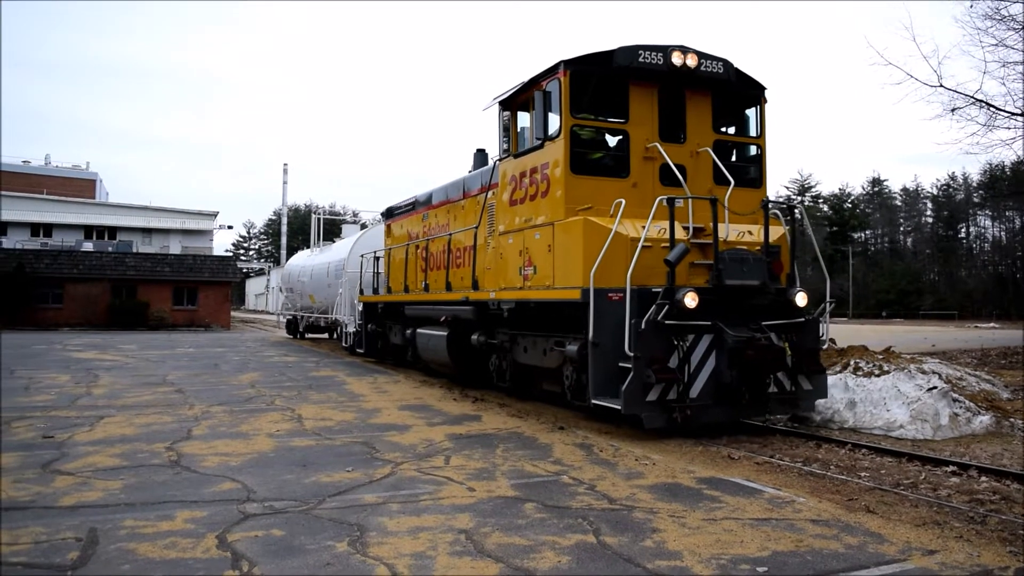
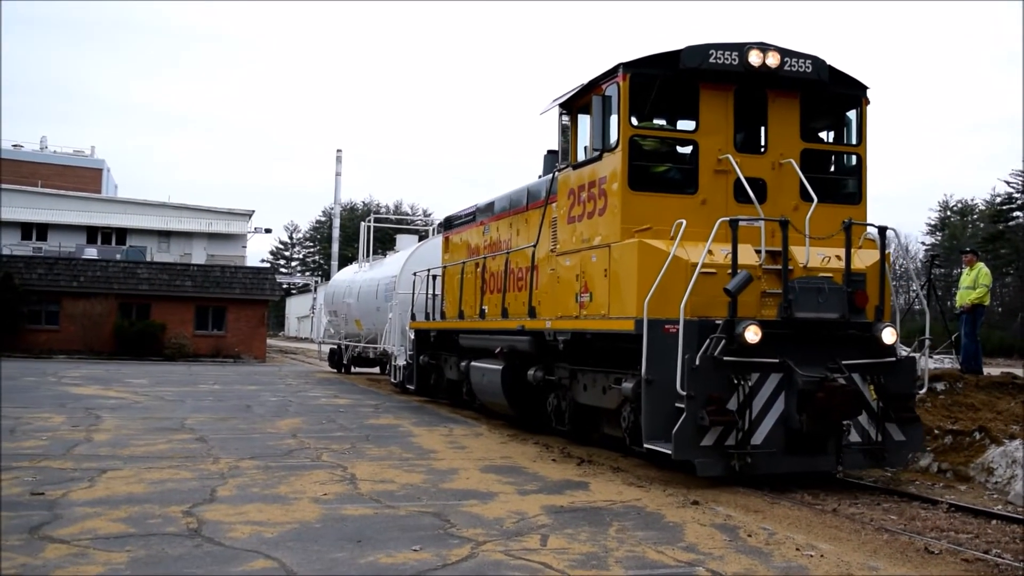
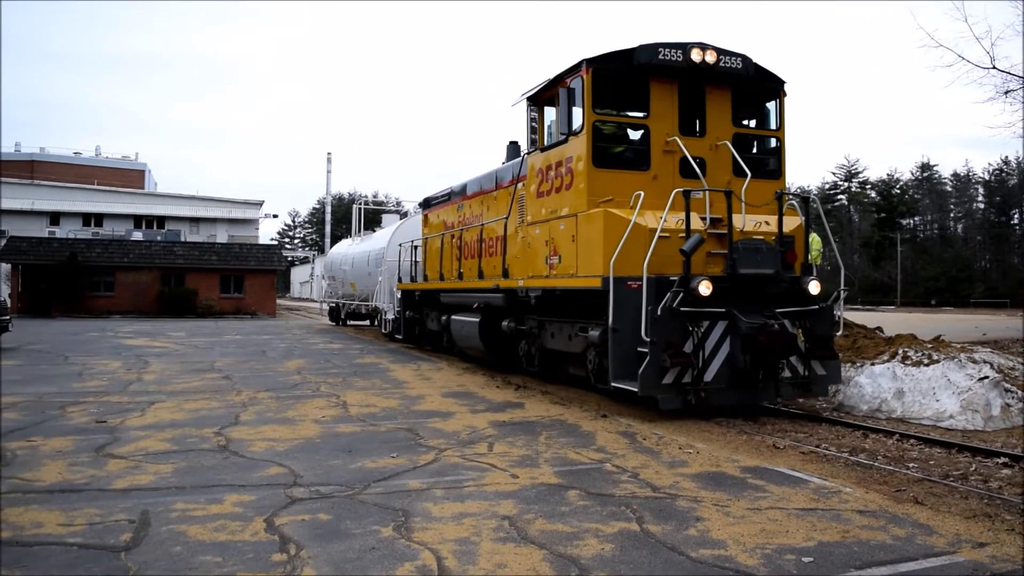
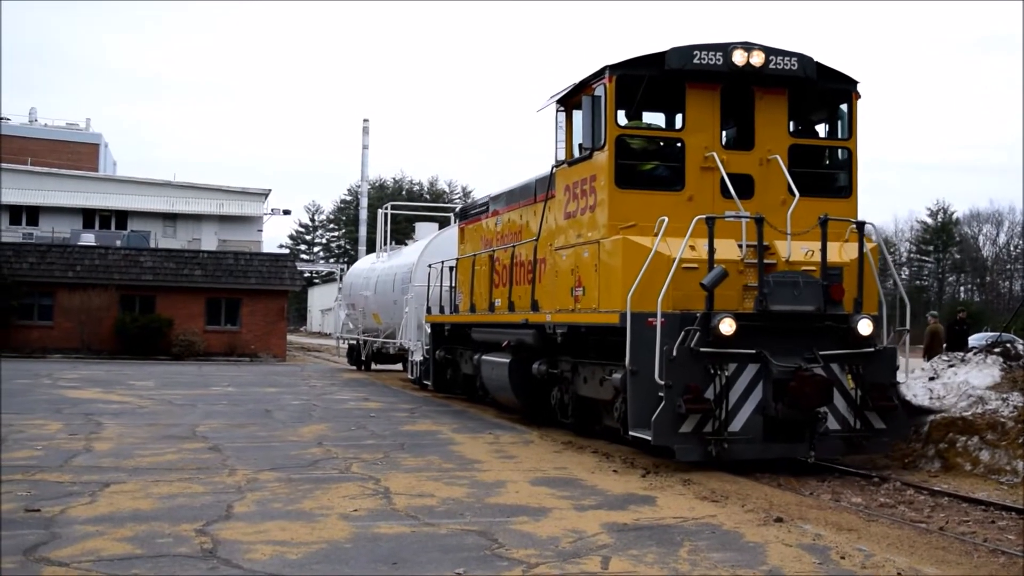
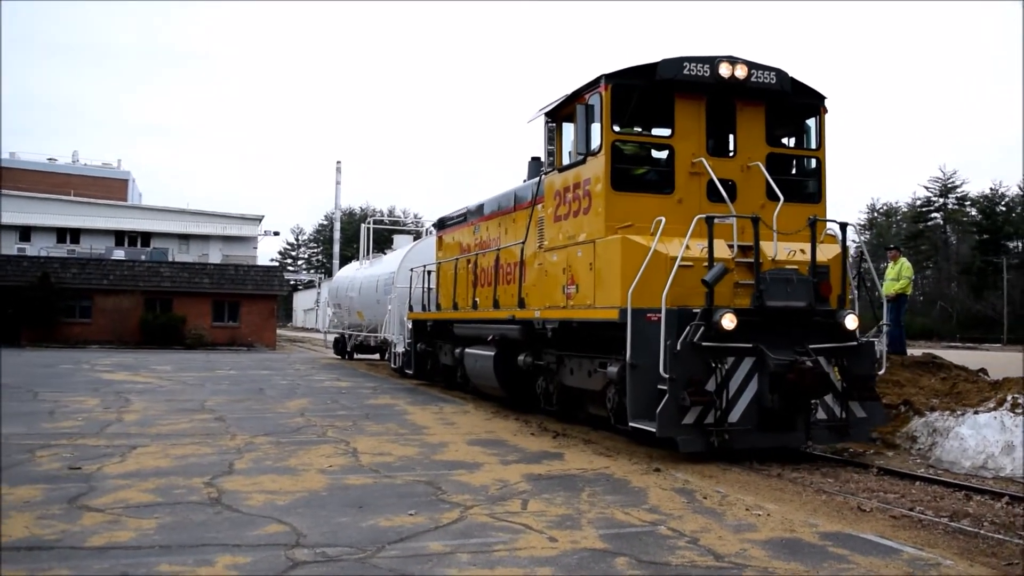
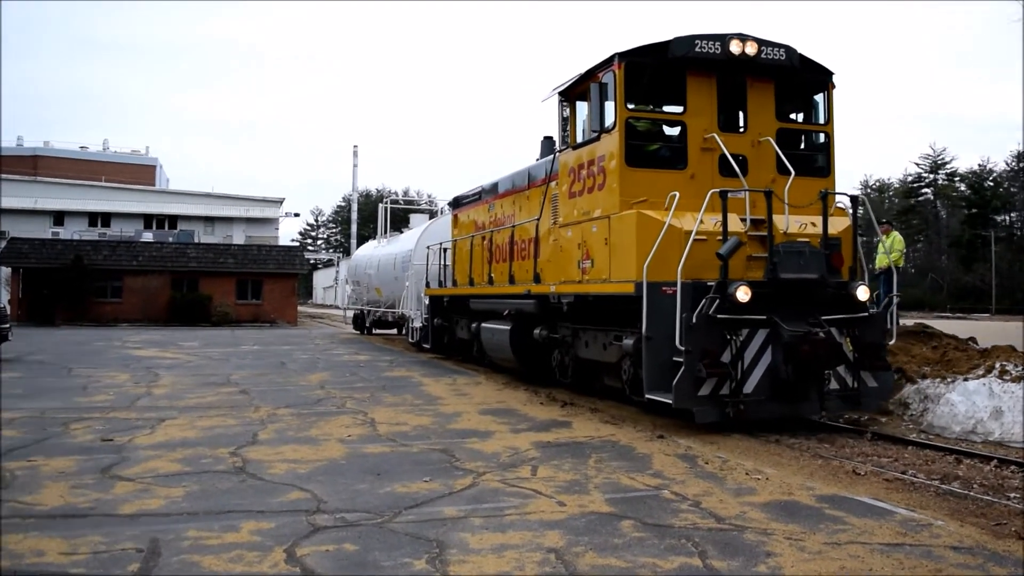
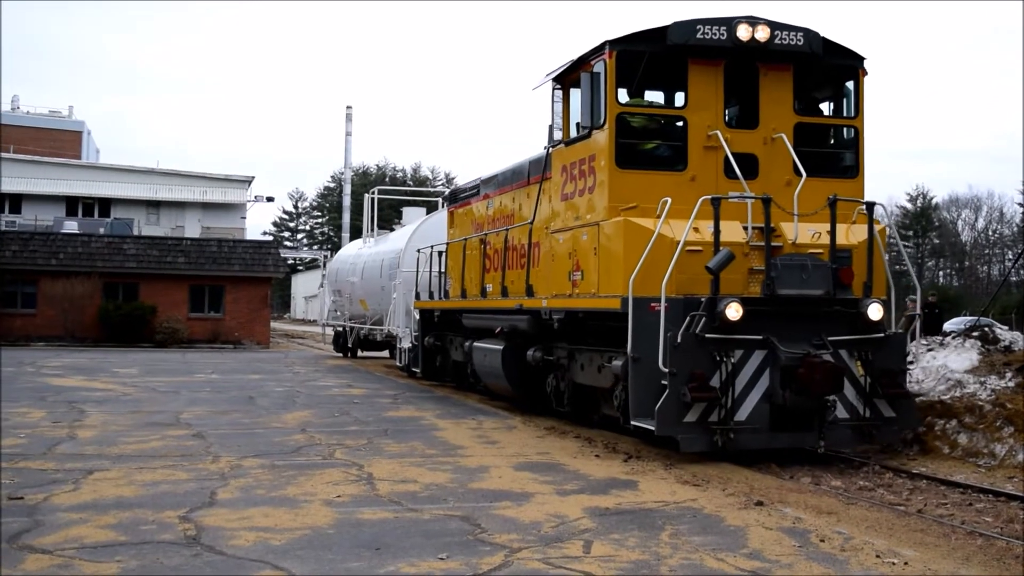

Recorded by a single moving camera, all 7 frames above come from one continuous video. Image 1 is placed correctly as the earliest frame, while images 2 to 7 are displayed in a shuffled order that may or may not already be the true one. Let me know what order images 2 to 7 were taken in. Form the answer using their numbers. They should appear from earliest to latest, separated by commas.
3, 6, 5, 2, 7, 4
